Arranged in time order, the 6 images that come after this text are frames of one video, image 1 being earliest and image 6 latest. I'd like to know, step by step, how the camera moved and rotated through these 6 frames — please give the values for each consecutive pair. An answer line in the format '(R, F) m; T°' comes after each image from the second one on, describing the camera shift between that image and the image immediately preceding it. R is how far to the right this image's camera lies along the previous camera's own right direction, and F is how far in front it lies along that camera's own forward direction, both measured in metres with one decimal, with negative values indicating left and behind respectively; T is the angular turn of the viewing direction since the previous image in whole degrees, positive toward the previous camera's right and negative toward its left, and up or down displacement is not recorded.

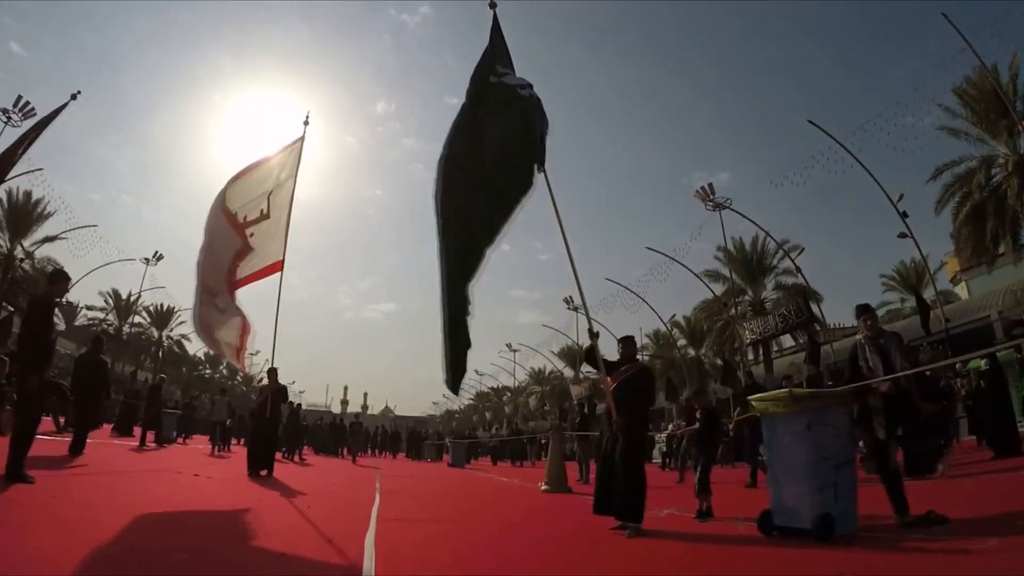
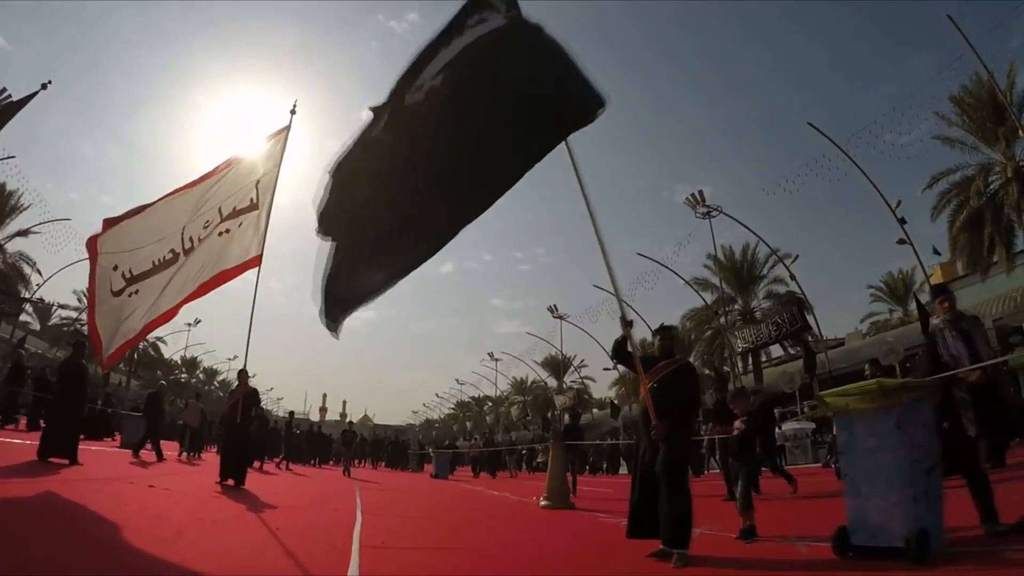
(-0.2, +0.8) m; +2°
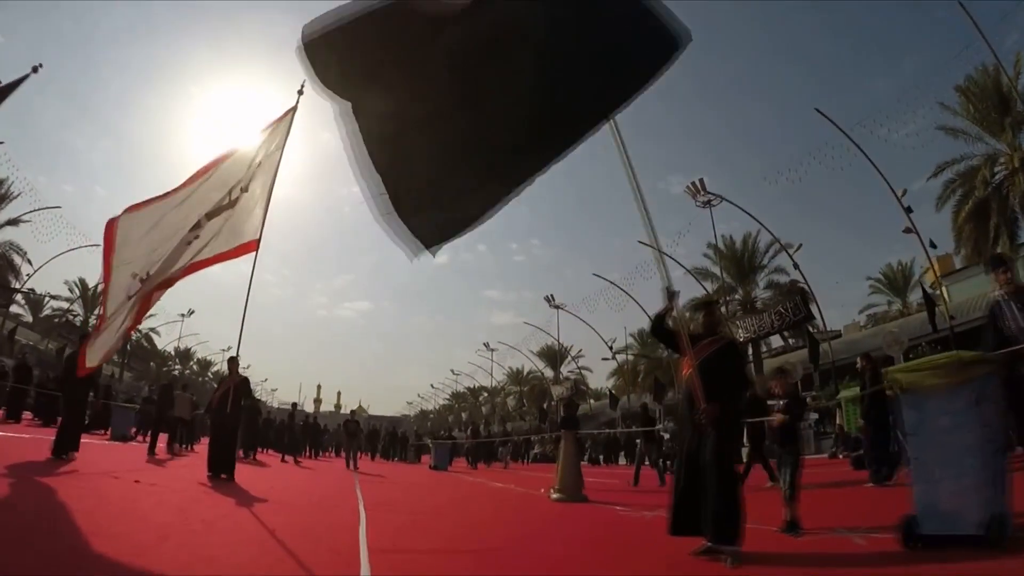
(-0.2, +0.4) m; 0°
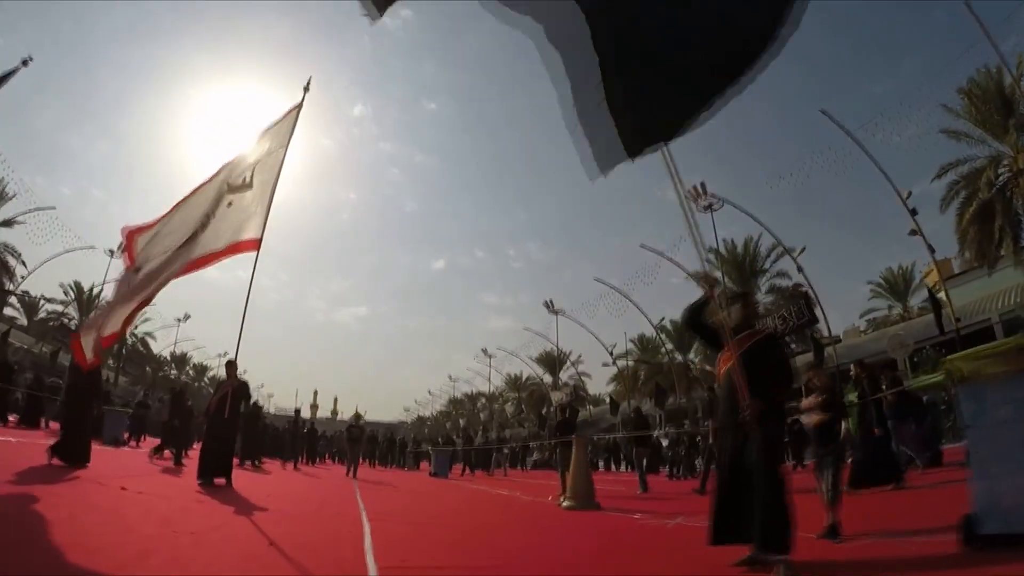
(-0.1, +0.3) m; 0°
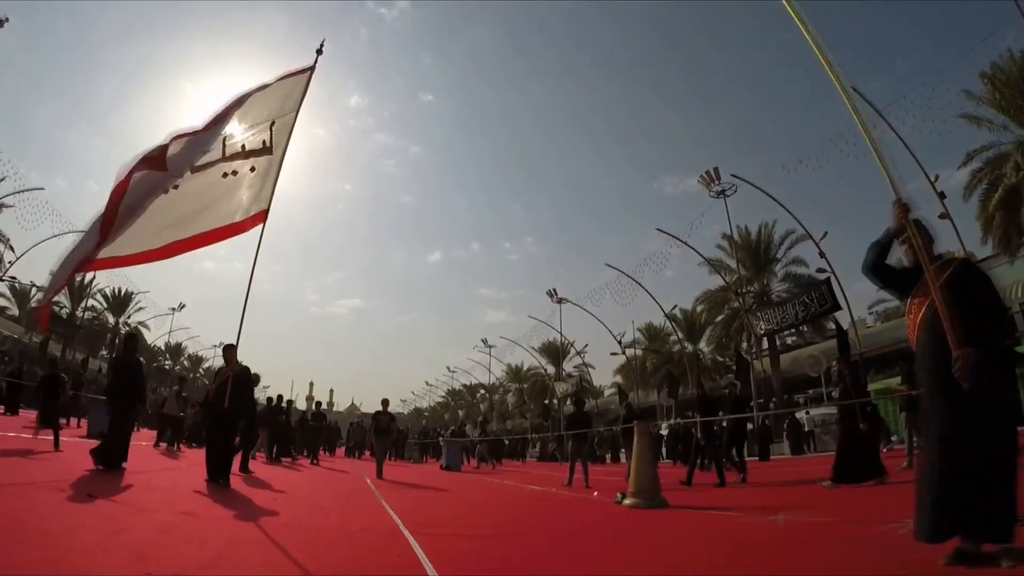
(-0.5, +1.0) m; 0°
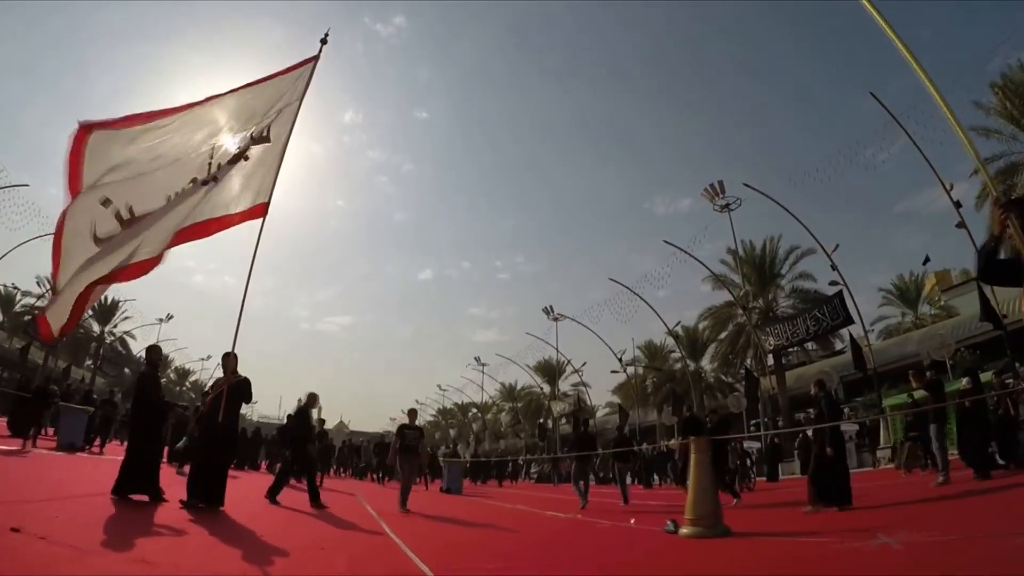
(-0.4, +0.9) m; +1°
